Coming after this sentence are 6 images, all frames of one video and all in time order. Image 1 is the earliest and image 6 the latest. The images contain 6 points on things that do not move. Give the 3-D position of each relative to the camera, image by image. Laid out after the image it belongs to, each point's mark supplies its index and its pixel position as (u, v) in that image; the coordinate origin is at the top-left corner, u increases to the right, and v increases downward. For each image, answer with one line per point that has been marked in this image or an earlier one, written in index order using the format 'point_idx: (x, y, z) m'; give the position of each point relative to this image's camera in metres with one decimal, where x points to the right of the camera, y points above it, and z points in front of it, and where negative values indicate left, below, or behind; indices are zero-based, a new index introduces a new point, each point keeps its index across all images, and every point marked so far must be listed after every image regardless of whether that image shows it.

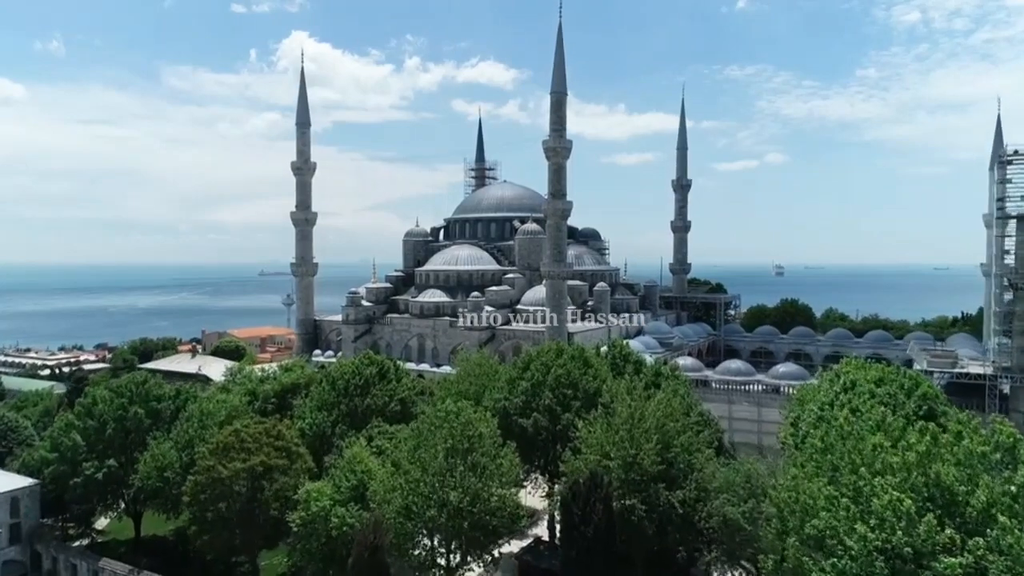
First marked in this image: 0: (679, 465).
0: (+4.6, -4.9, +19.4) m
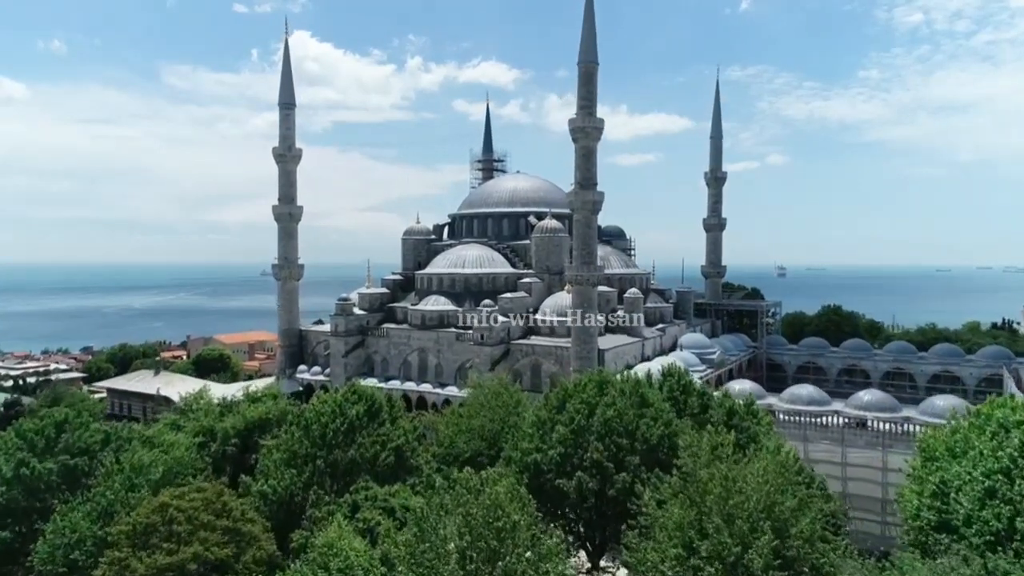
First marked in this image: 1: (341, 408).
0: (+5.4, -5.2, +13.2) m
1: (-4.6, -3.2, +19.0) m
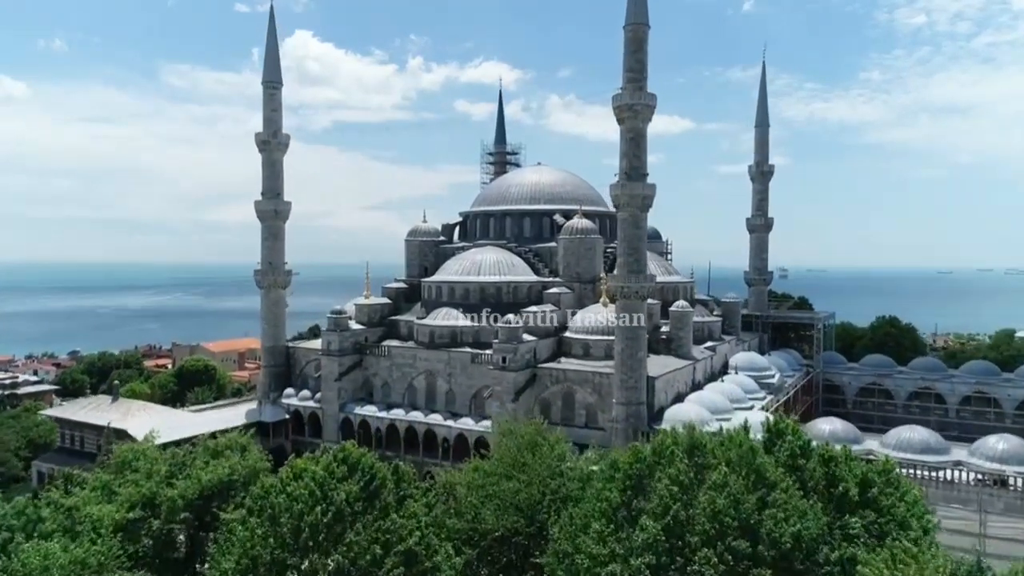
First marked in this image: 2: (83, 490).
0: (+6.5, -5.7, +7.4) m
1: (-3.5, -3.7, +13.1) m
2: (-10.6, -5.0, +17.5) m
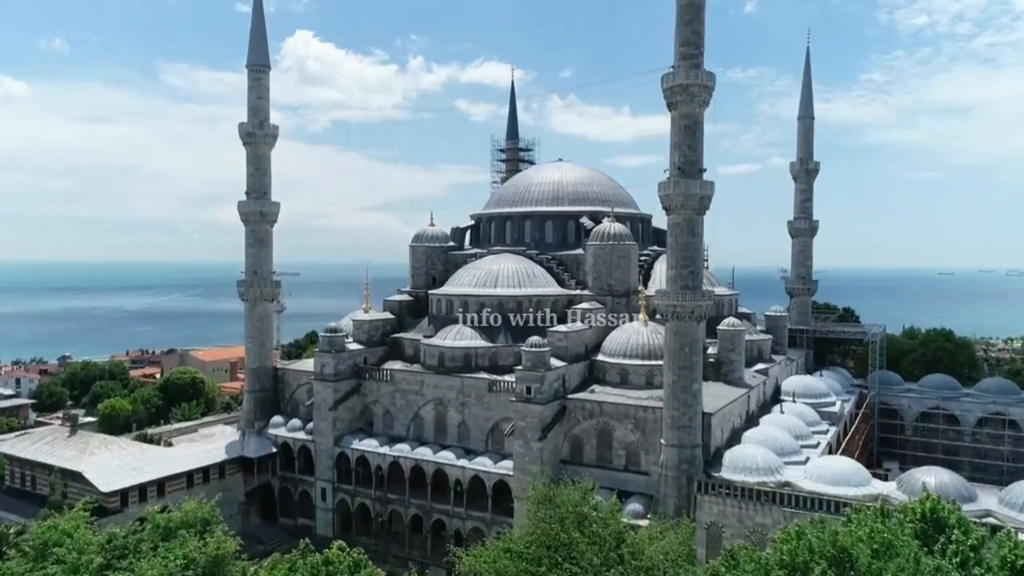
0: (+7.4, -6.3, +3.0) m
1: (-2.7, -4.3, +8.8) m
2: (-9.7, -5.6, +13.1) m
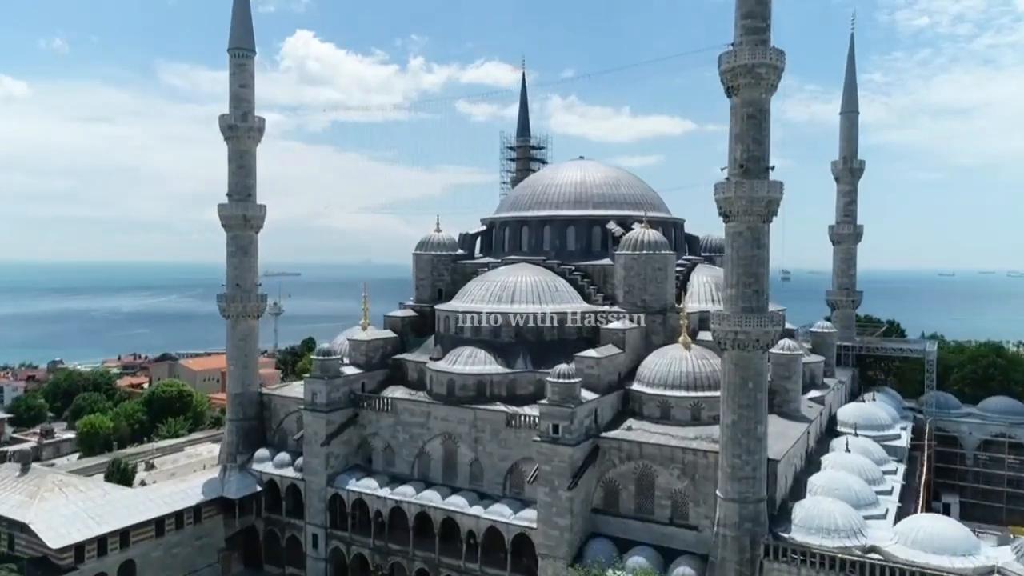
0: (+8.0, -6.8, -0.7) m
1: (-2.0, -4.8, +5.1) m
2: (-9.0, -6.1, +9.5) m
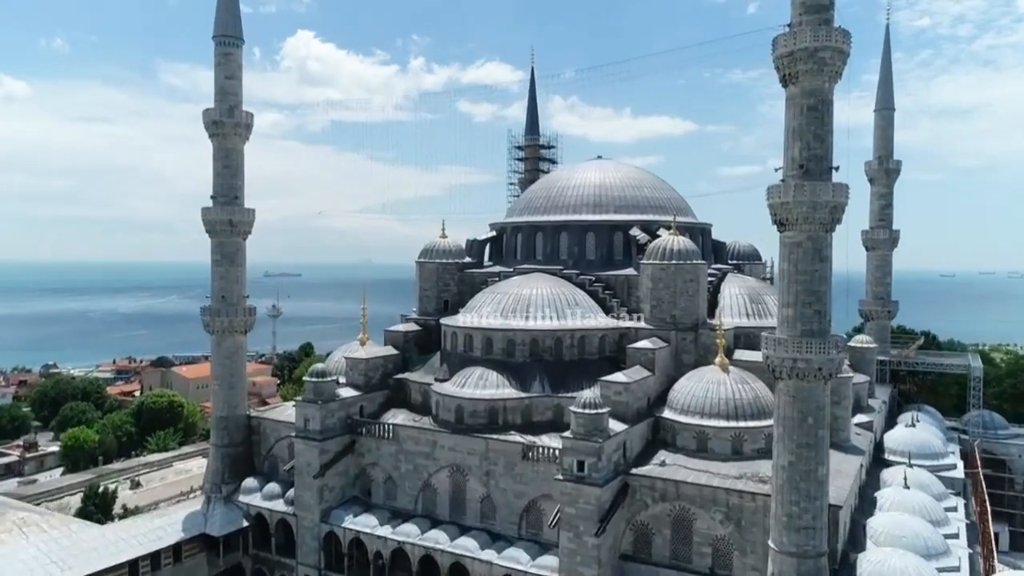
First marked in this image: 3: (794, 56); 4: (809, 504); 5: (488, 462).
0: (+8.5, -7.2, -3.1) m
1: (-1.5, -5.2, +2.7) m
2: (-8.6, -6.5, +7.0) m
3: (+6.0, +5.0, +15.1) m
4: (+6.3, -4.6, +15.1) m
5: (-0.7, -4.9, +19.8) m
